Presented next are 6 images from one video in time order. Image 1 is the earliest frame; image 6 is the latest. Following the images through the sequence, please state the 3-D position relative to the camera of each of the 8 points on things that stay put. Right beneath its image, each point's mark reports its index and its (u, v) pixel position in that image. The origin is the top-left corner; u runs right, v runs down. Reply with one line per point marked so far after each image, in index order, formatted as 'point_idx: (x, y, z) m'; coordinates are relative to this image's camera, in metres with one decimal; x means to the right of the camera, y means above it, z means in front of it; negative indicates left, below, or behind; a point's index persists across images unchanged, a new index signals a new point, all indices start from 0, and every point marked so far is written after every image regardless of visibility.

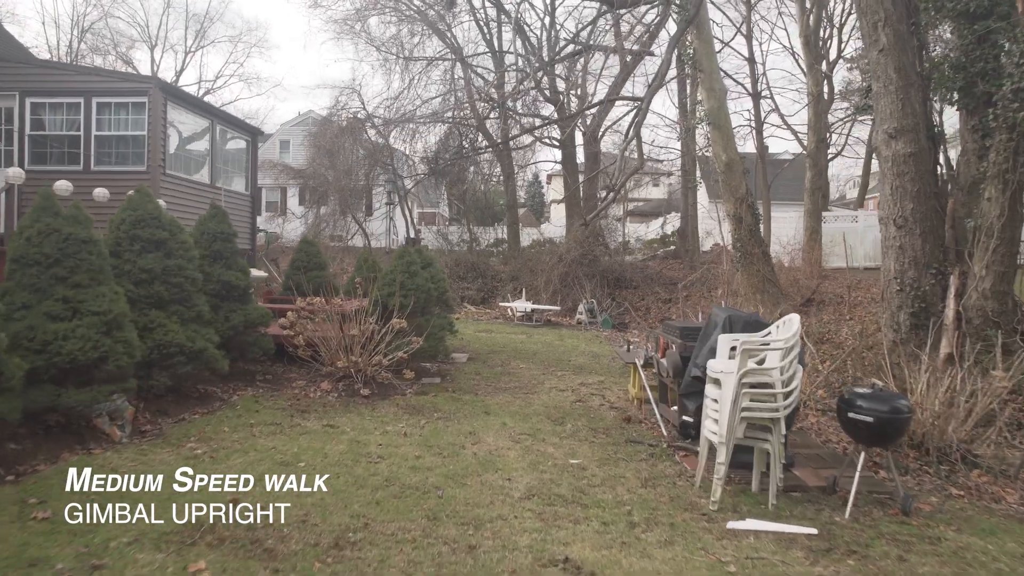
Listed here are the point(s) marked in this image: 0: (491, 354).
0: (-0.3, -0.9, +10.9) m
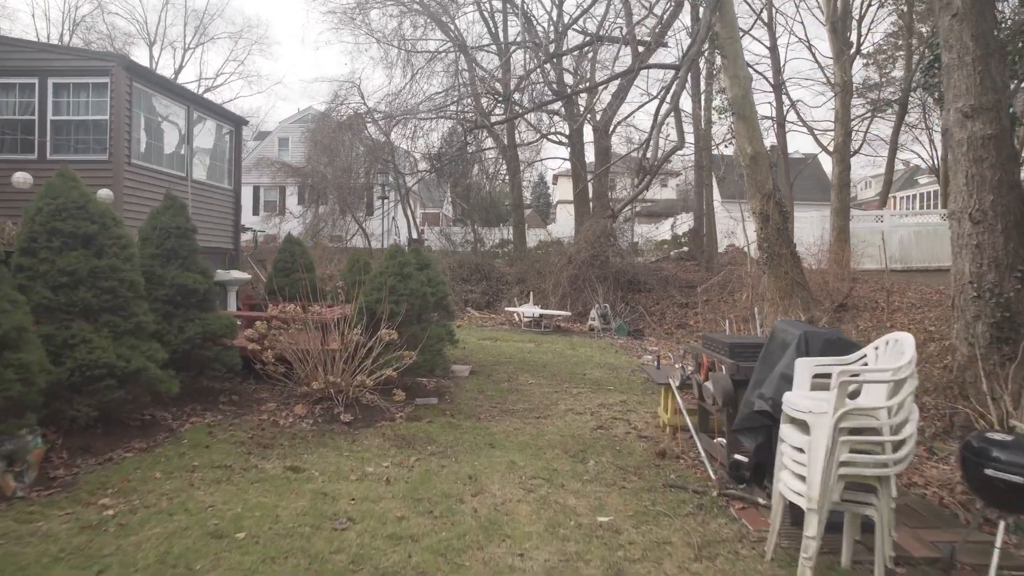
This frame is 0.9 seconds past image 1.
0: (-0.2, -0.9, +9.8) m
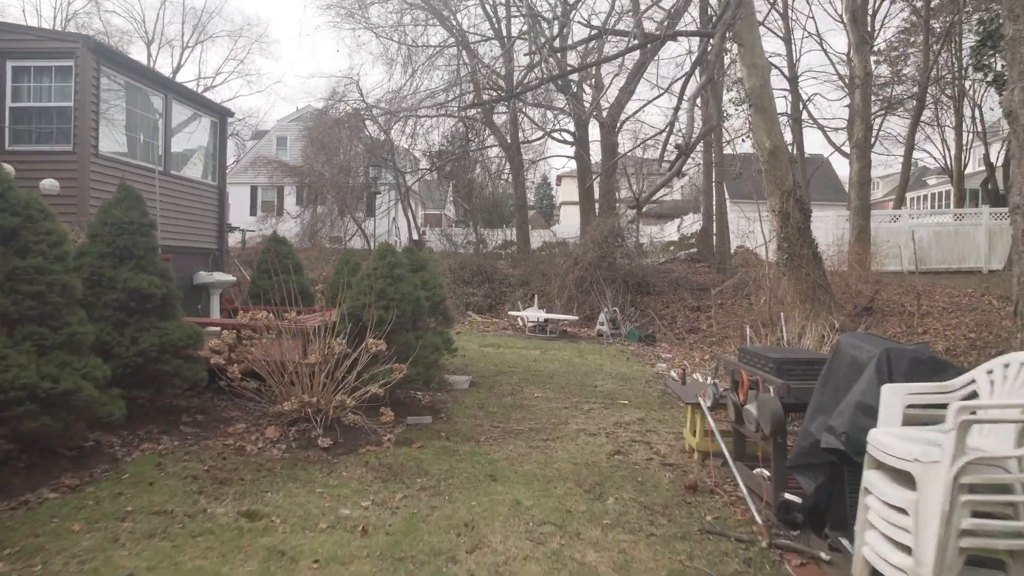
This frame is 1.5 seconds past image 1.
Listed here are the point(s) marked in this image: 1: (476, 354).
0: (-0.2, -1.0, +9.0) m
1: (-0.5, -0.8, +10.7) m
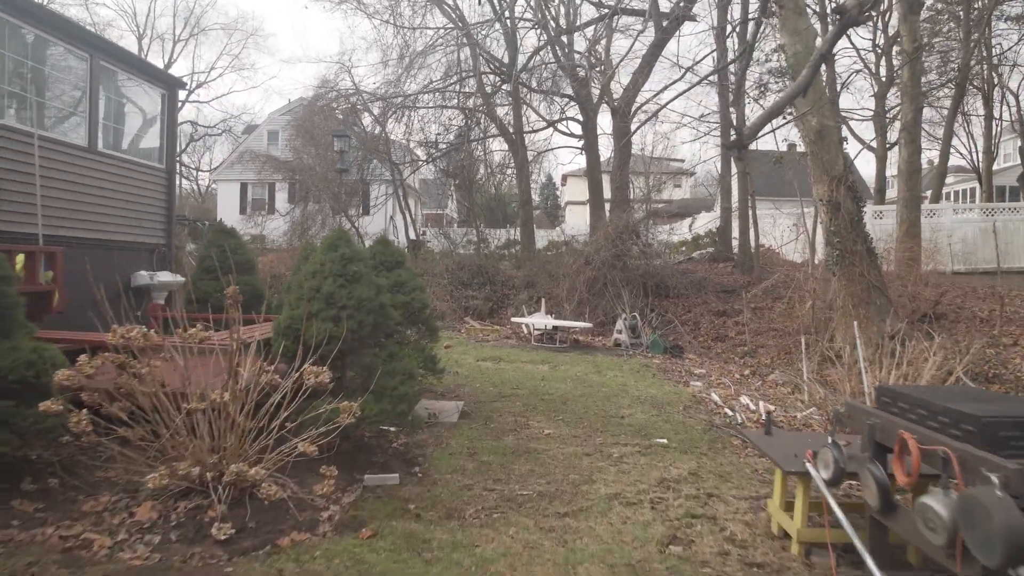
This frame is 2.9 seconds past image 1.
0: (-0.1, -1.0, +7.2) m
1: (-0.4, -0.9, +8.8) m
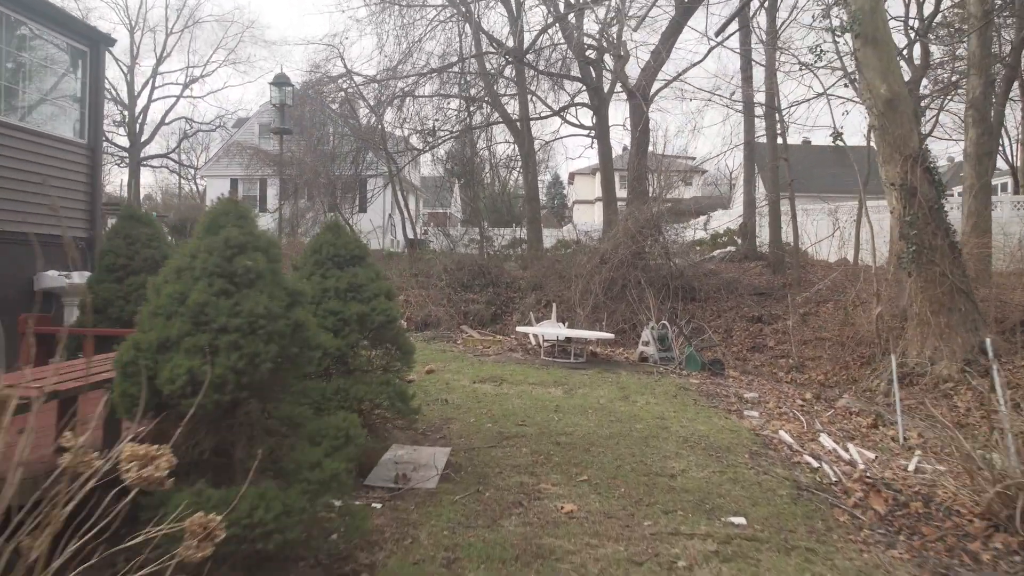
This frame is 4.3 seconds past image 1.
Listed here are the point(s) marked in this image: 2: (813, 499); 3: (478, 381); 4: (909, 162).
0: (-0.1, -1.0, +5.3) m
1: (-0.4, -0.9, +6.9) m
2: (+1.6, -1.1, +4.4) m
3: (-0.3, -0.9, +7.8) m
4: (+4.3, +1.4, +9.1) m
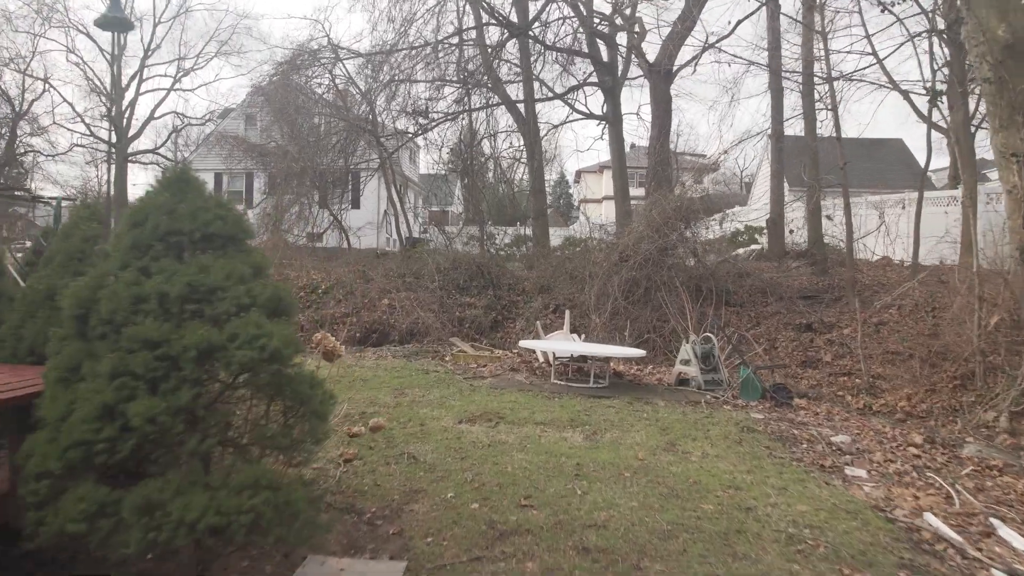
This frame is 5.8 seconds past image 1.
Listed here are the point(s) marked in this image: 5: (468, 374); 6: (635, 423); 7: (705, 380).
0: (-0.1, -1.0, +3.1) m
1: (-0.4, -0.9, +4.8) m
2: (+1.6, -1.1, +2.2) m
3: (-0.3, -0.9, +5.7) m
4: (+4.3, +1.3, +6.9) m
5: (-0.4, -0.8, +7.7) m
6: (+0.8, -0.9, +5.9) m
7: (+1.7, -0.8, +7.4) m
